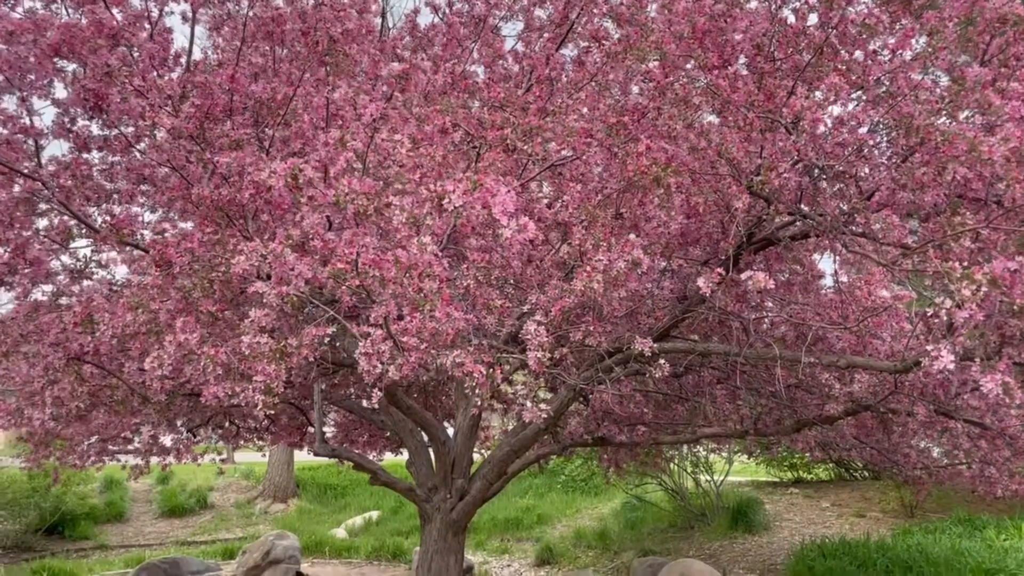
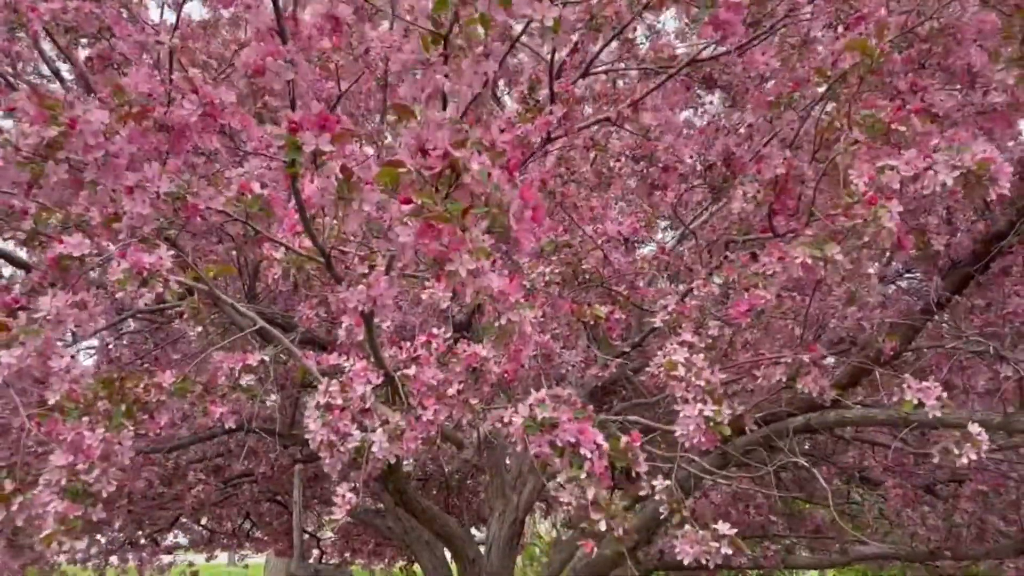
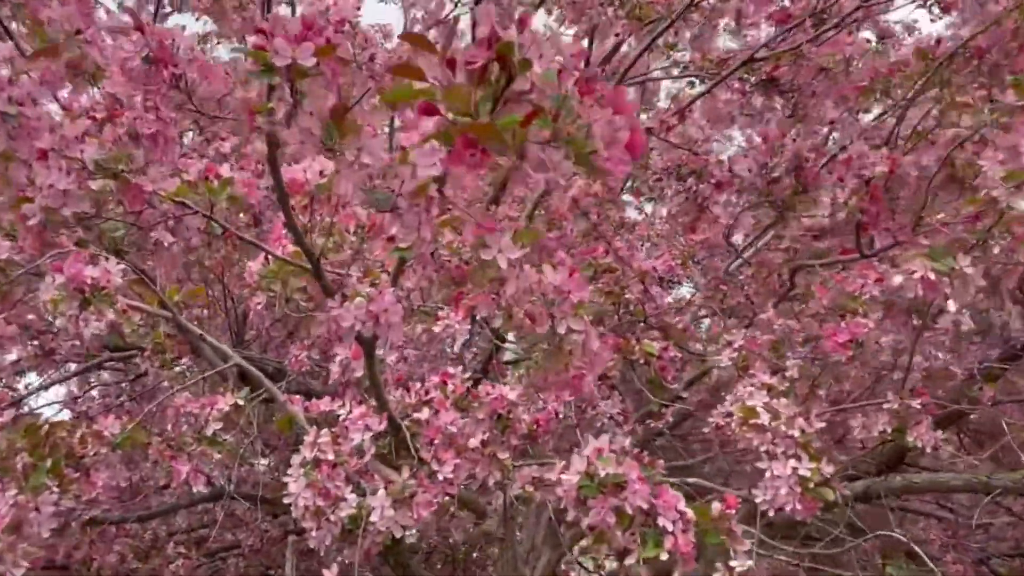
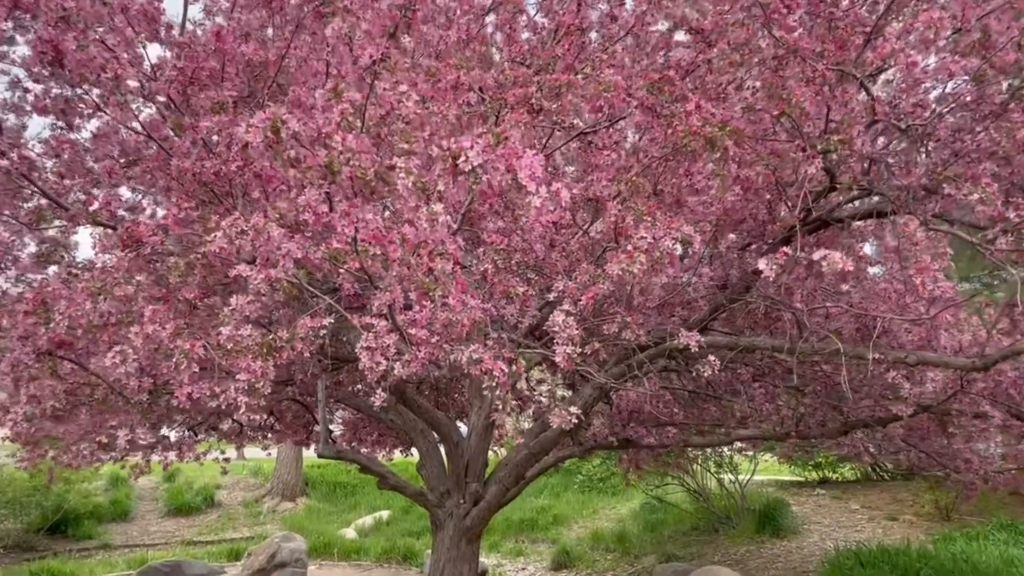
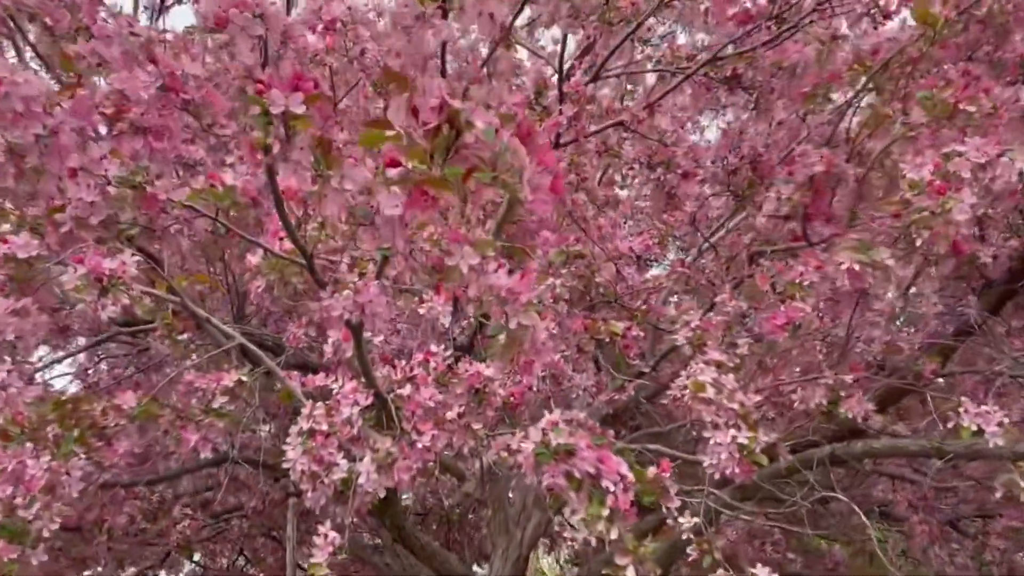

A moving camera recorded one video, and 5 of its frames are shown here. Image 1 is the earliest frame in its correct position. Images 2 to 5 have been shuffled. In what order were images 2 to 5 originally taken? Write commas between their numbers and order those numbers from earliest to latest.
4, 2, 5, 3
